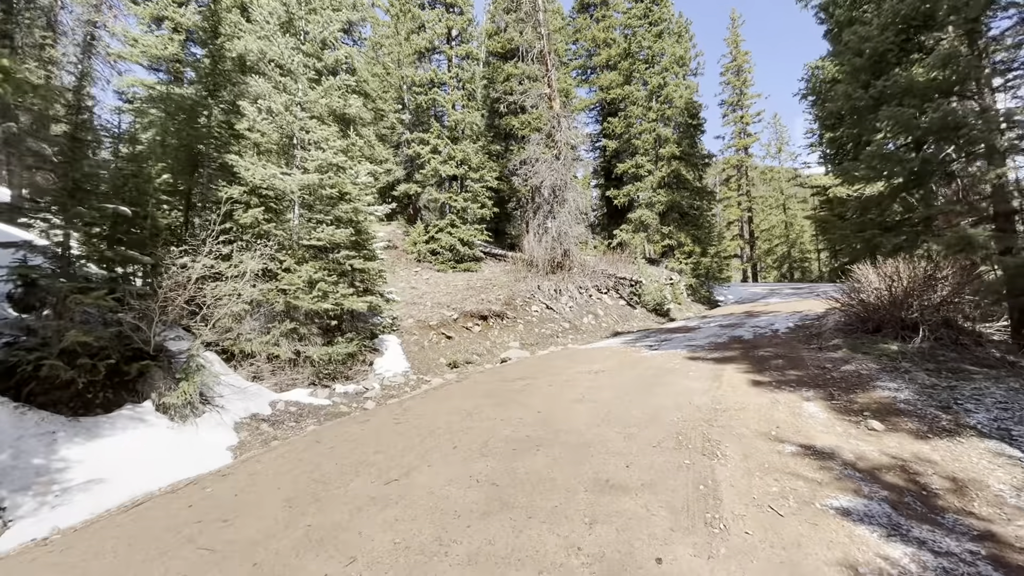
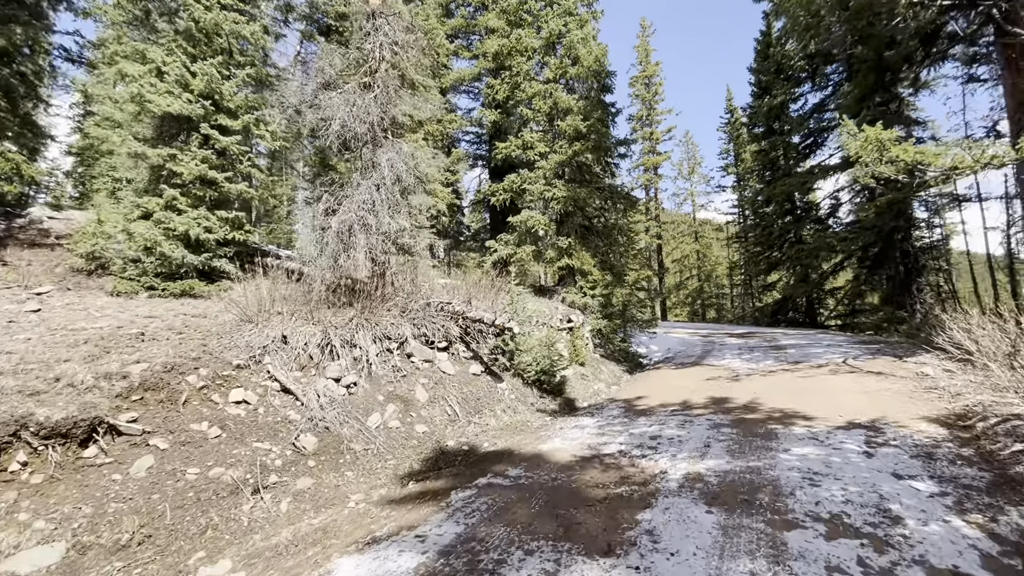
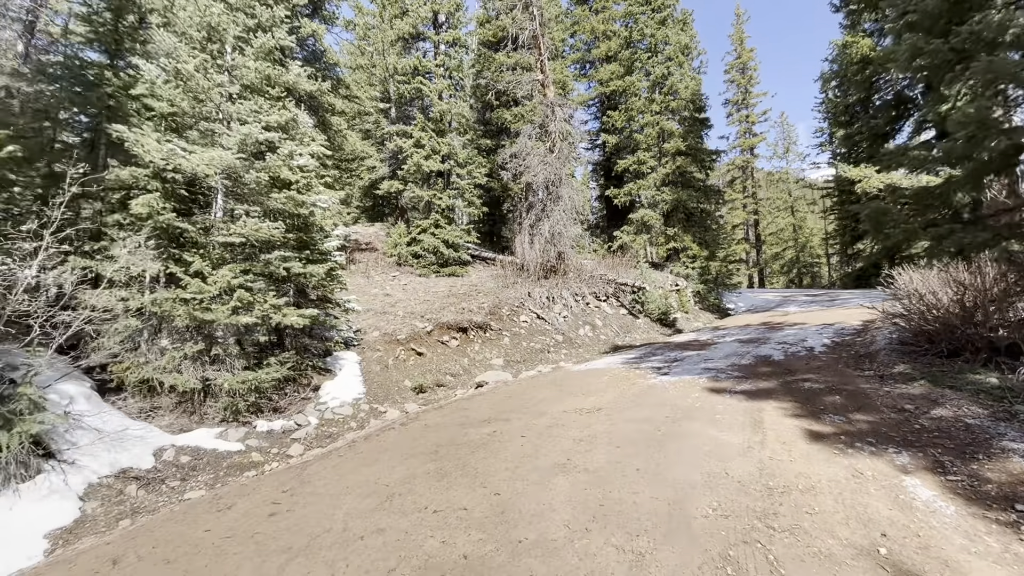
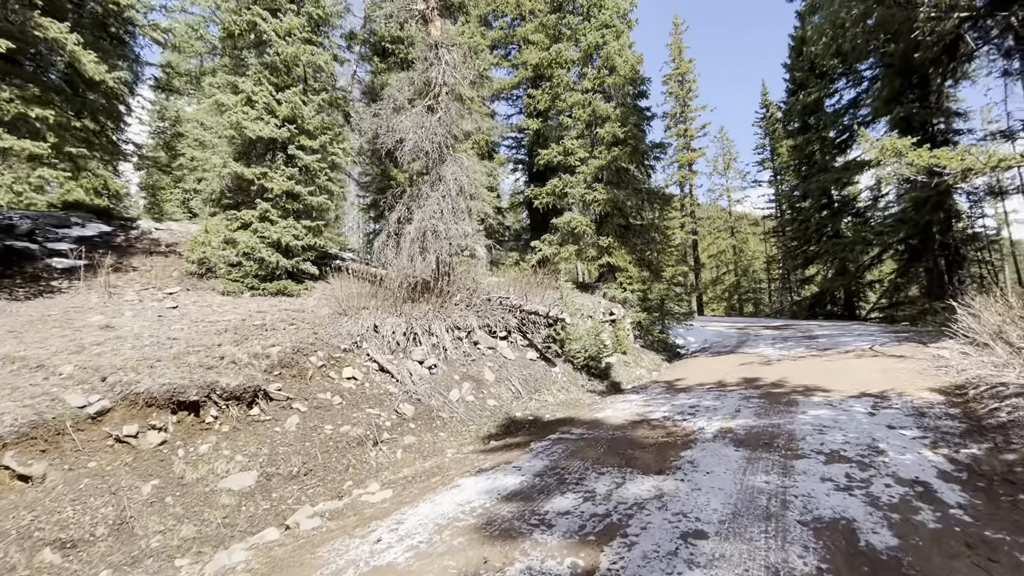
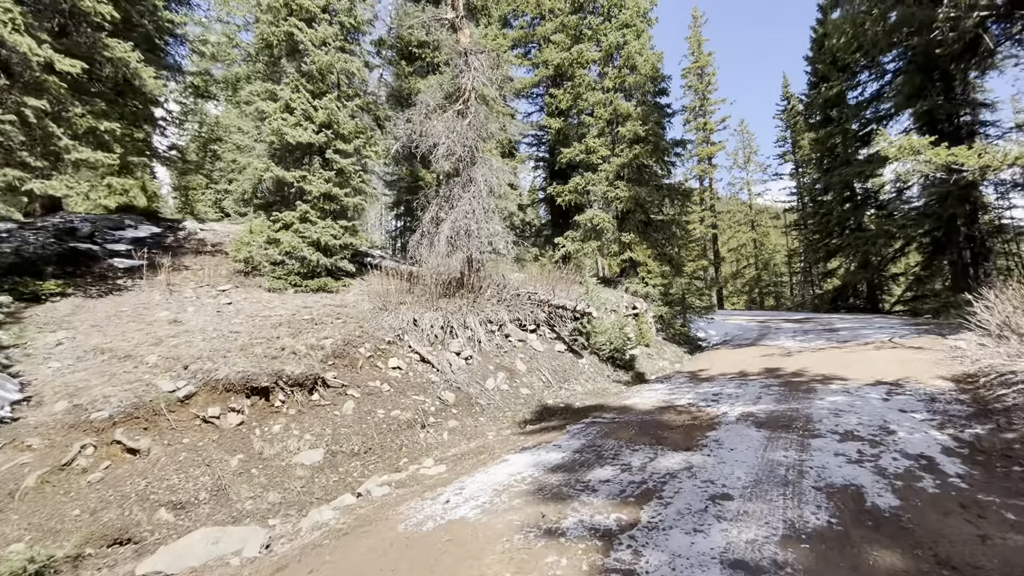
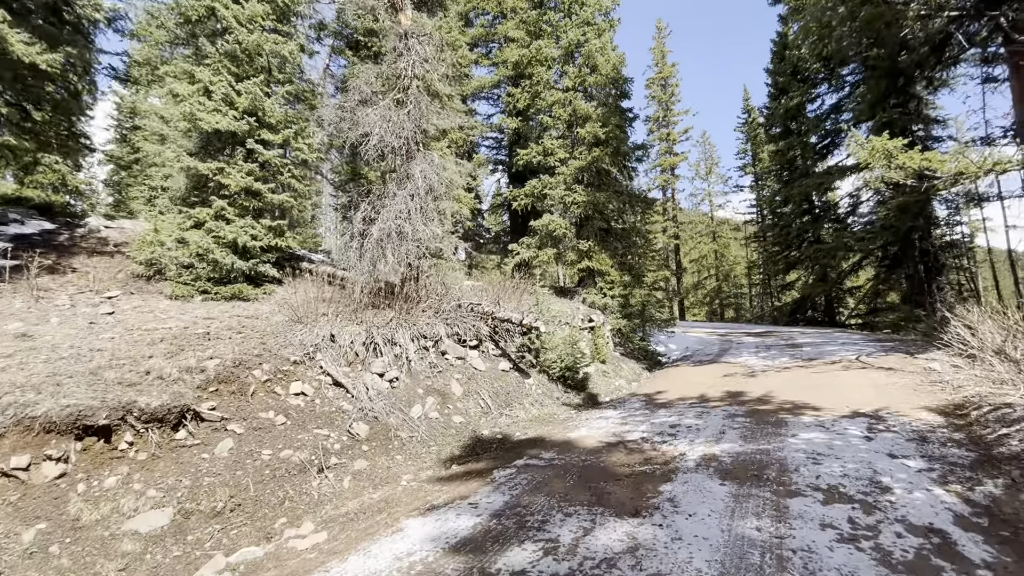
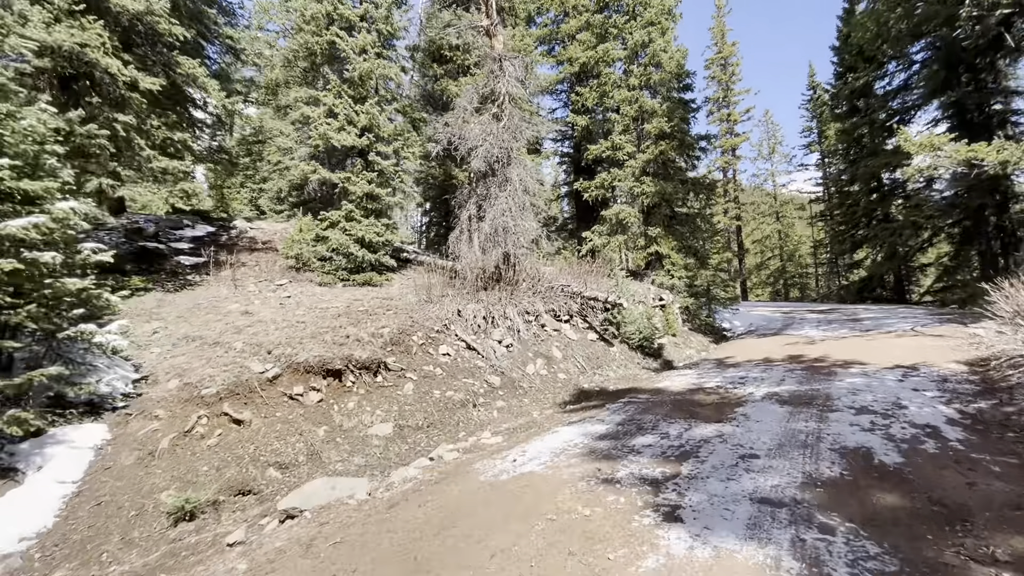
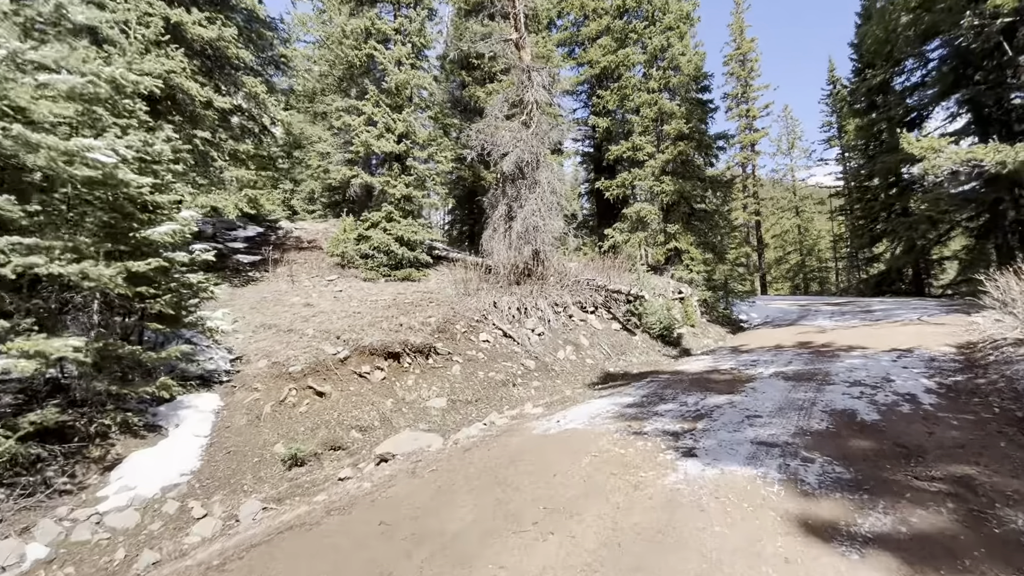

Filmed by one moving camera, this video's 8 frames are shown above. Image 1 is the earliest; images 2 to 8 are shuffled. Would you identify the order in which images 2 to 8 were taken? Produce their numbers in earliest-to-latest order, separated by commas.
3, 8, 7, 5, 4, 6, 2
